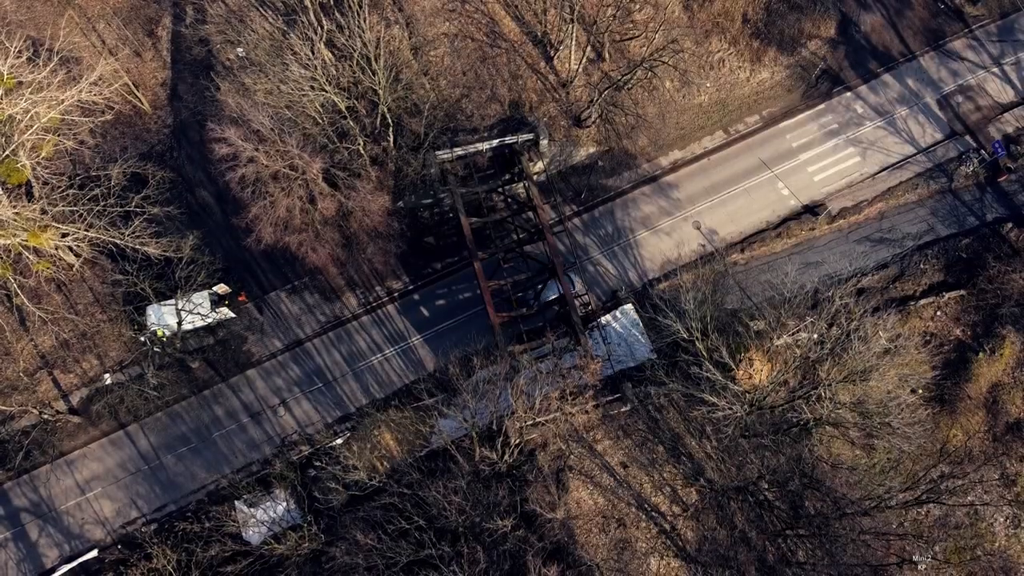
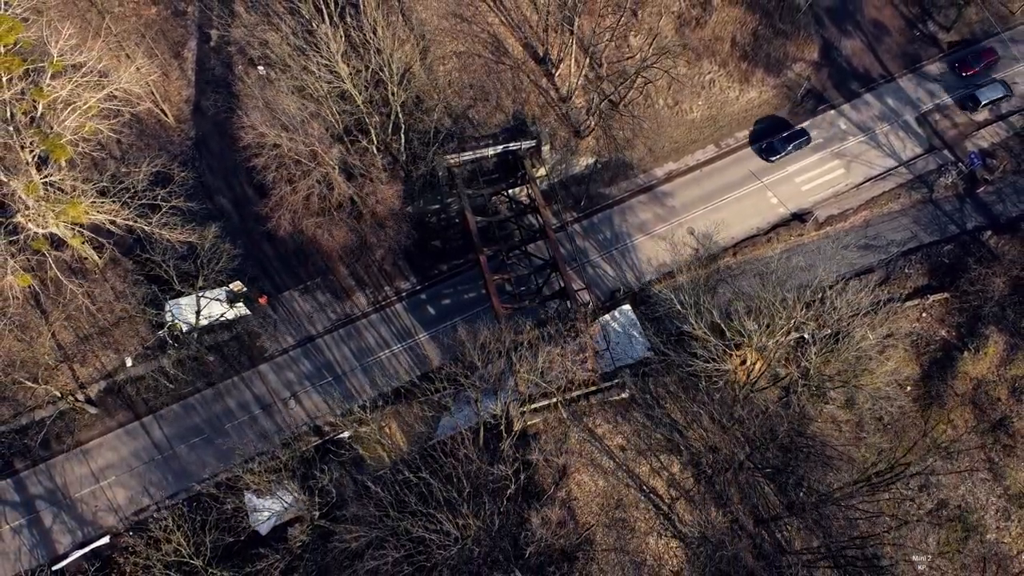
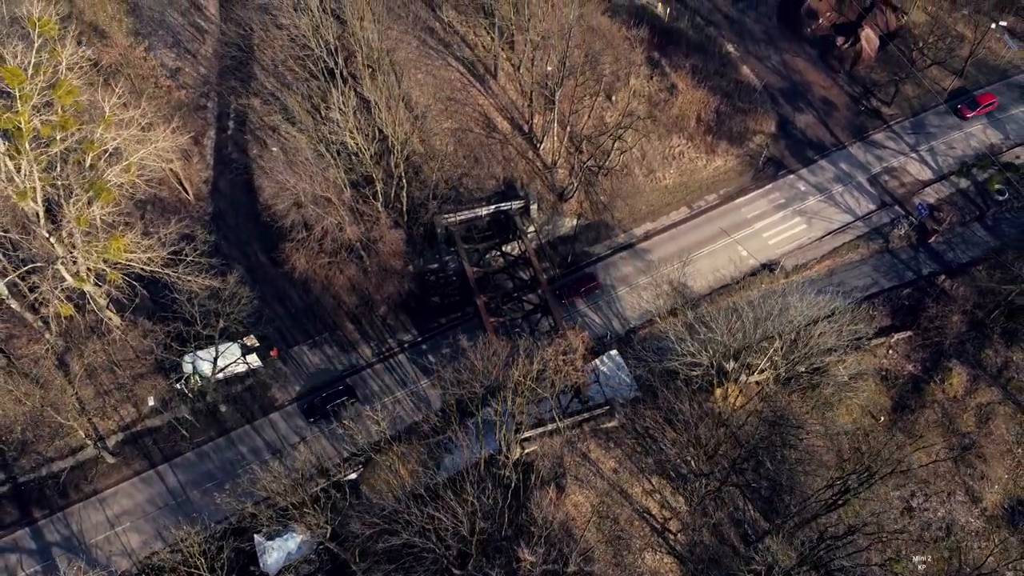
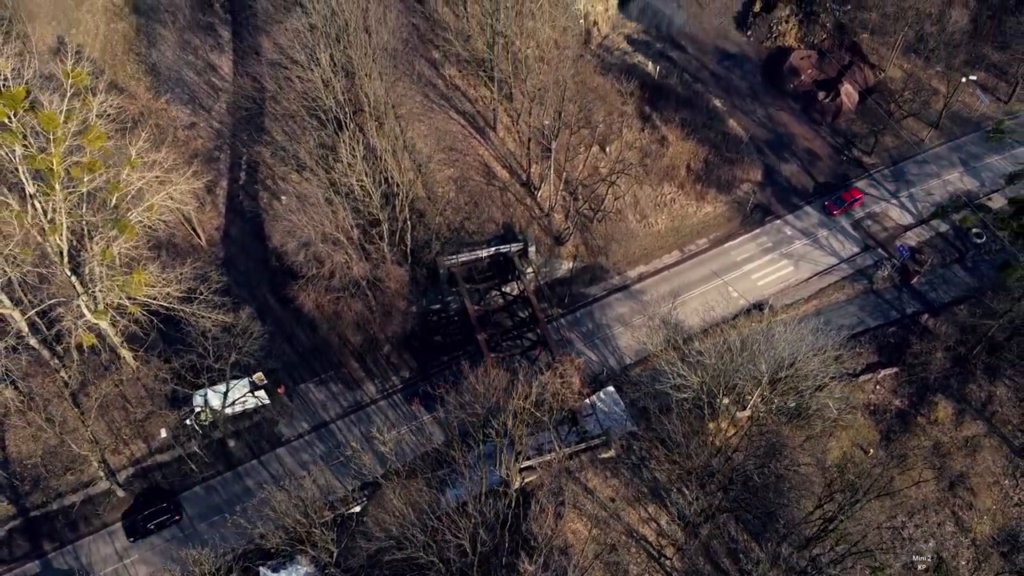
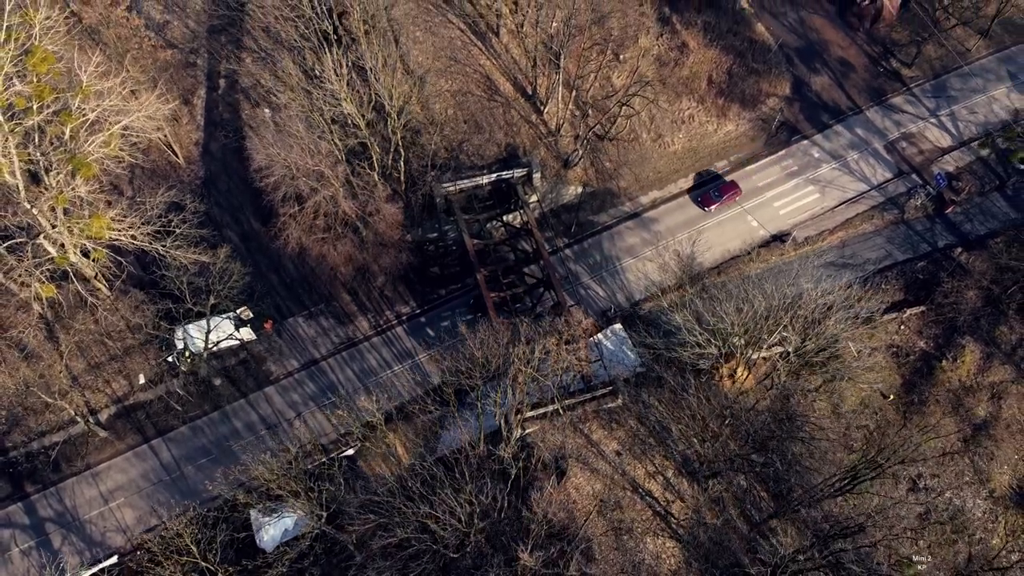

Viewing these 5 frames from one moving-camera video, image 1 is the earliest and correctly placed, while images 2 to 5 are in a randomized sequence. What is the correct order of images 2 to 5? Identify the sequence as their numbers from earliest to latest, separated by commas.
2, 5, 3, 4
